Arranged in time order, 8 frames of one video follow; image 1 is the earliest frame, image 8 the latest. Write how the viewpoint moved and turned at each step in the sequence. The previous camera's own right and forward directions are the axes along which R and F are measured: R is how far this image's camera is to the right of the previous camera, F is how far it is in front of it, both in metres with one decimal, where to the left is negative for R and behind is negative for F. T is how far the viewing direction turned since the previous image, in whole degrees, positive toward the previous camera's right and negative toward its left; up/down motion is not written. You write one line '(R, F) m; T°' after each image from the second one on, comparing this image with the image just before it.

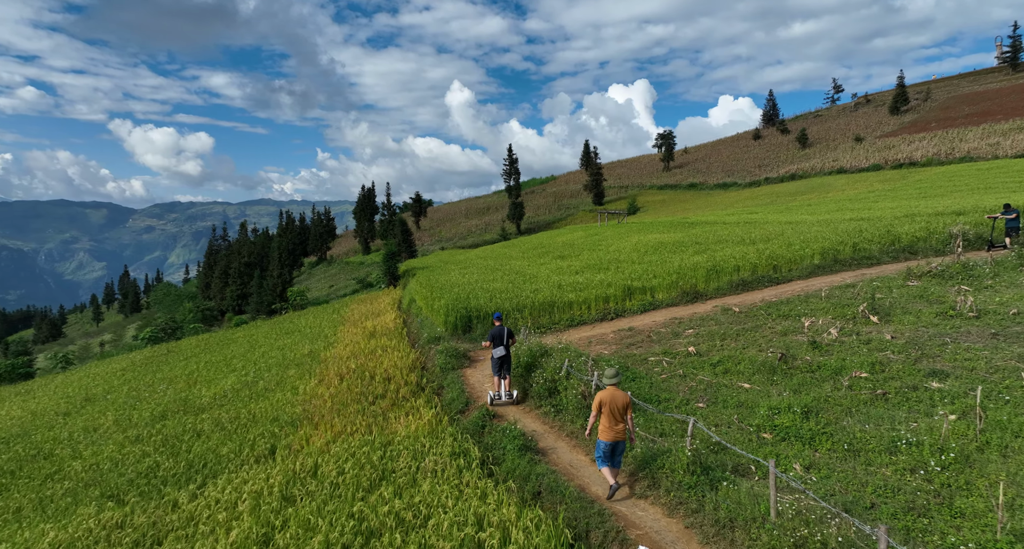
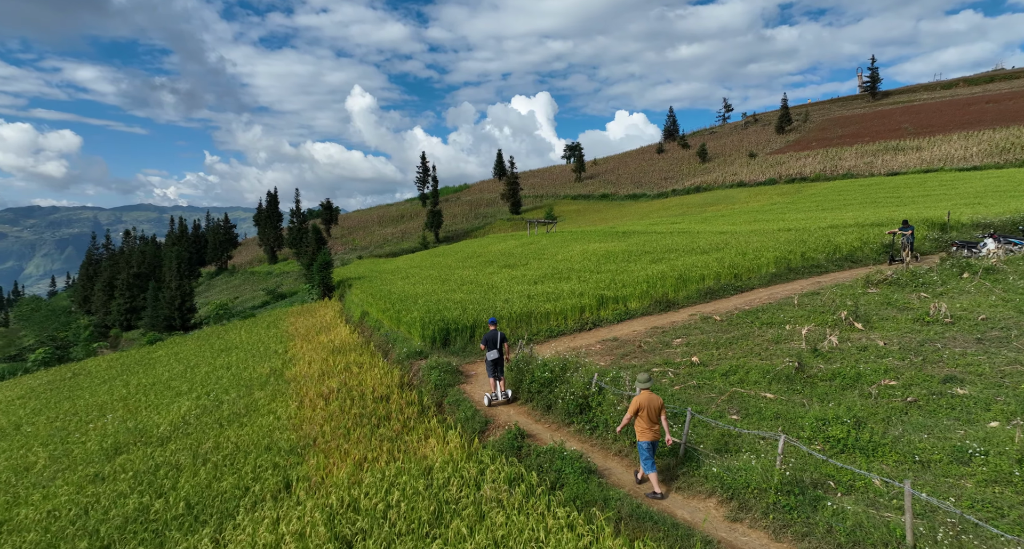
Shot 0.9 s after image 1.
(-2.3, +0.6) m; +9°
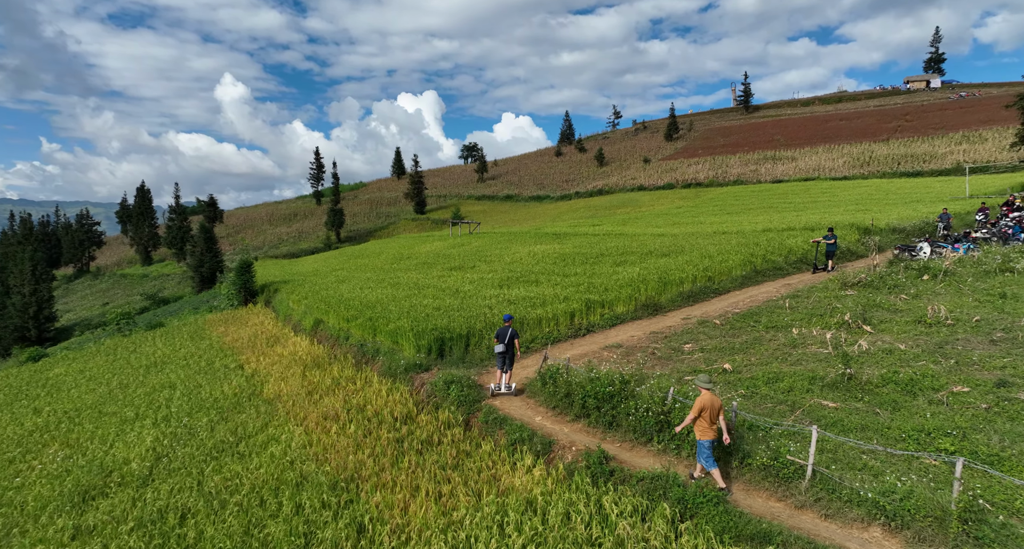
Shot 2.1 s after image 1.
(-3.2, +1.2) m; +10°
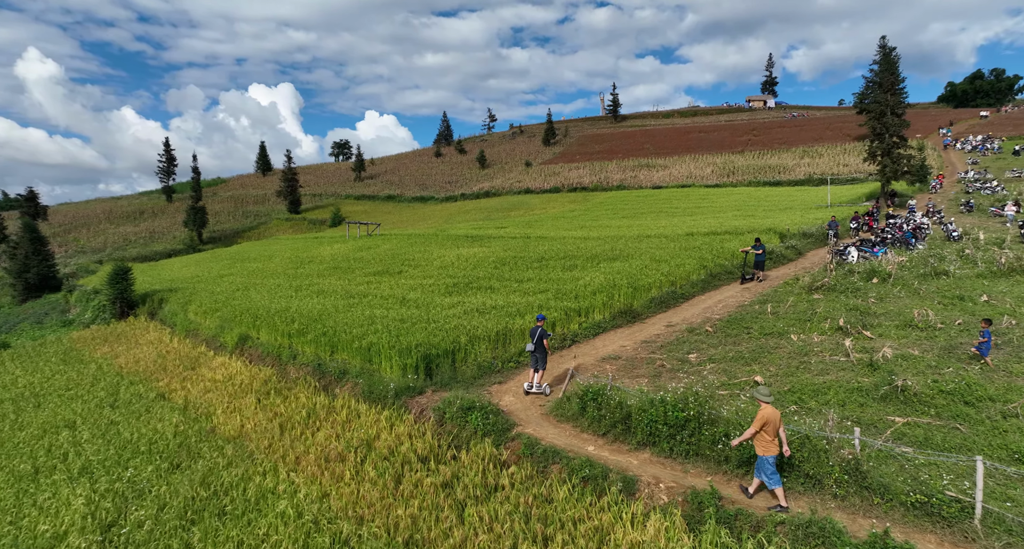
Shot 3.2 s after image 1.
(-3.3, +2.0) m; +12°
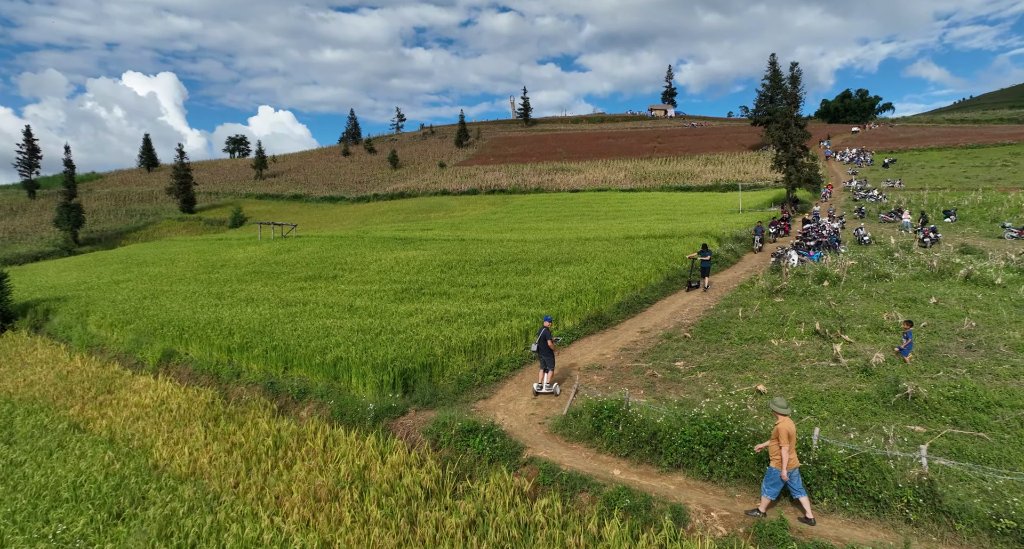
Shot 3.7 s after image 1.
(-1.8, +1.3) m; +9°
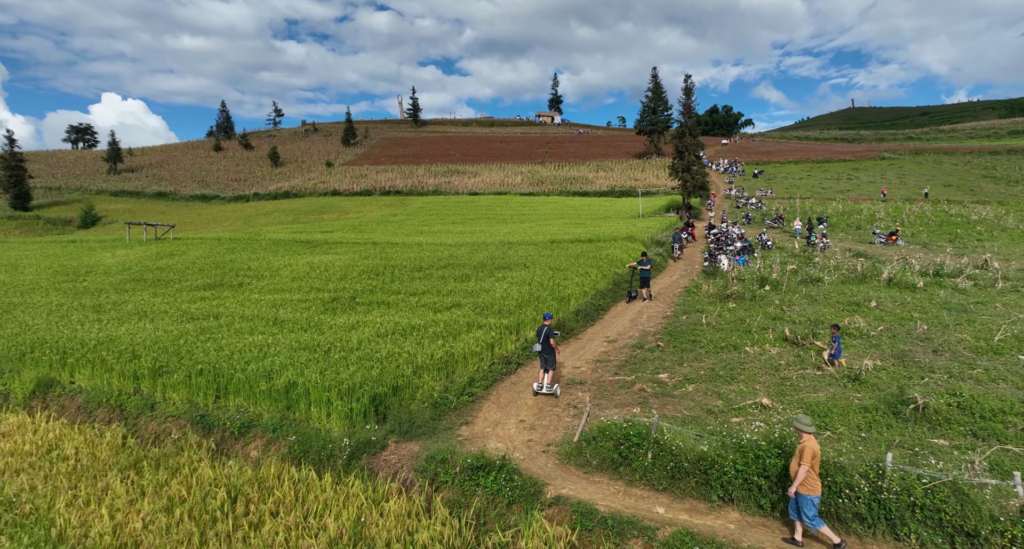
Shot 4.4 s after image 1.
(-2.1, +1.7) m; +11°
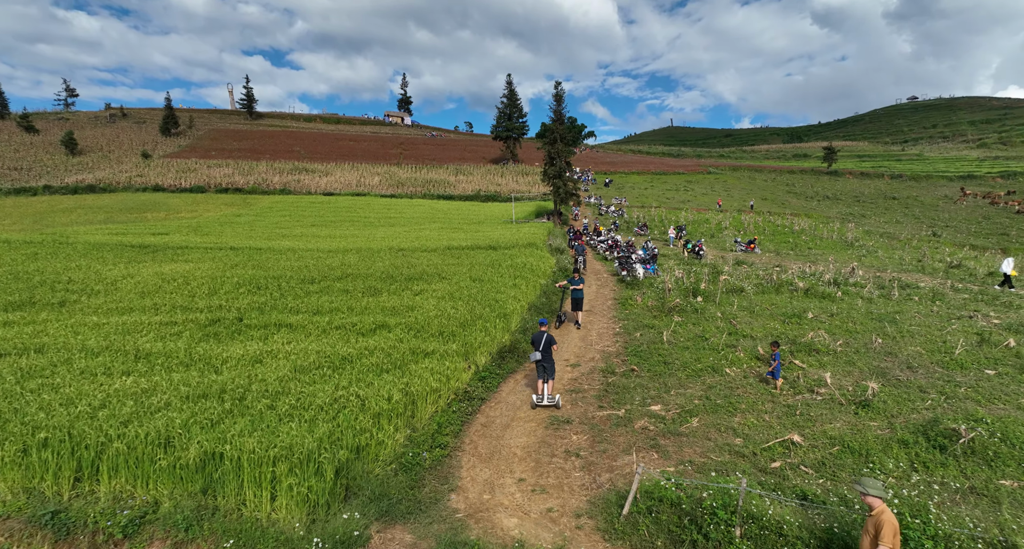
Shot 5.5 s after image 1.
(-2.5, +3.0) m; +14°
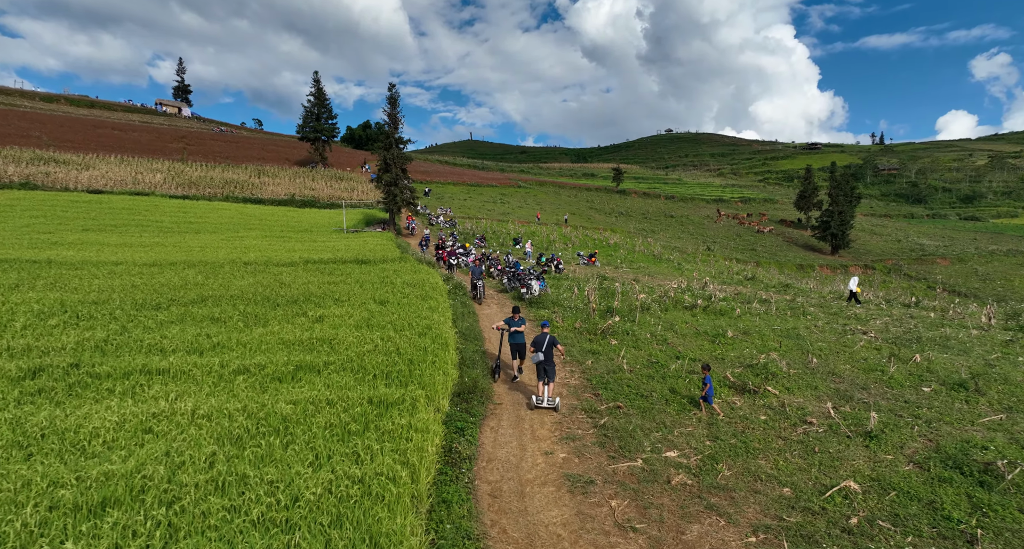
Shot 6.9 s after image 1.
(-3.3, +3.0) m; +18°
